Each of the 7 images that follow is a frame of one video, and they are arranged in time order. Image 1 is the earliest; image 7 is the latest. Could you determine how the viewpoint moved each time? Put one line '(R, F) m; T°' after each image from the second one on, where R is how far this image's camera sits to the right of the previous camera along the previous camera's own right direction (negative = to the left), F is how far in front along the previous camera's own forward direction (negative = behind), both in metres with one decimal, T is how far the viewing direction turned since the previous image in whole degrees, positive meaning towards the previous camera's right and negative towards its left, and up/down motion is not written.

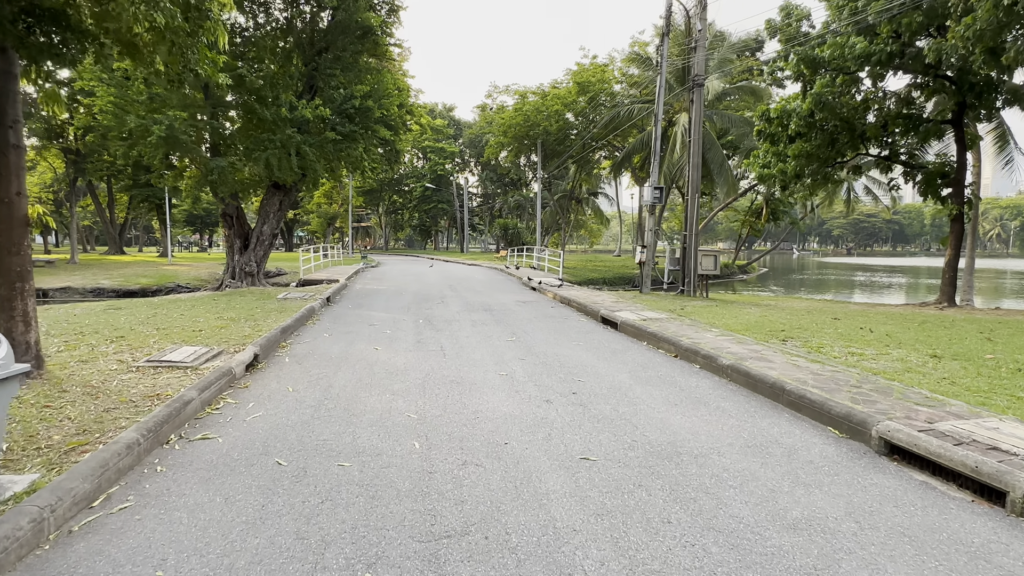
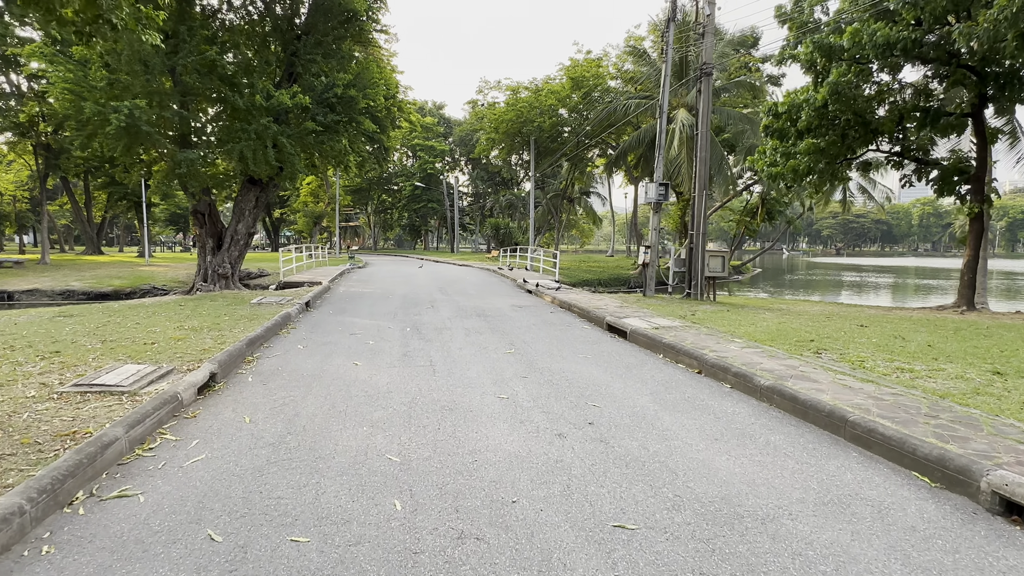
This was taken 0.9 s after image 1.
(-0.1, +1.0) m; +1°
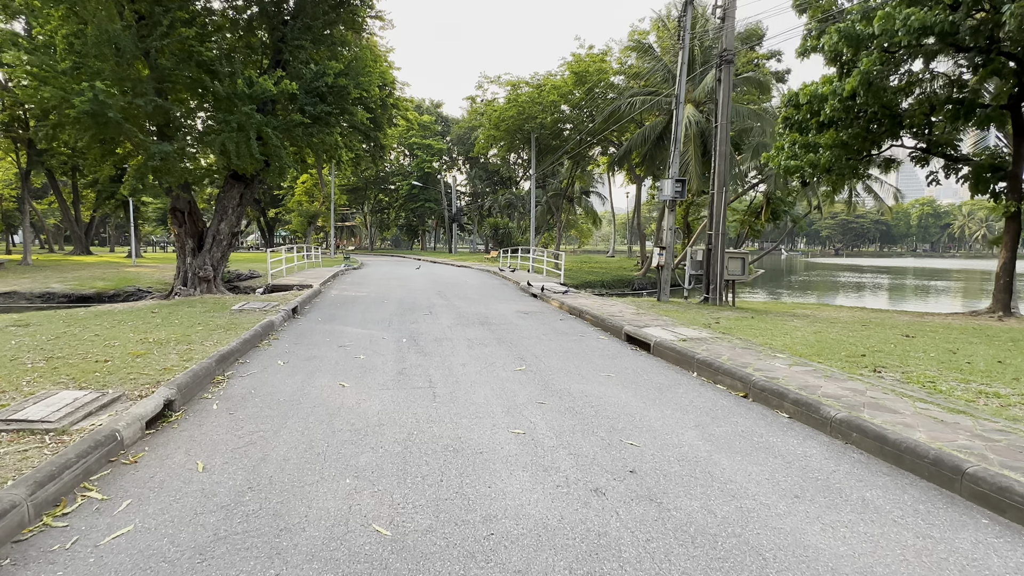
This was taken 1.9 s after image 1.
(-0.2, +0.9) m; 0°
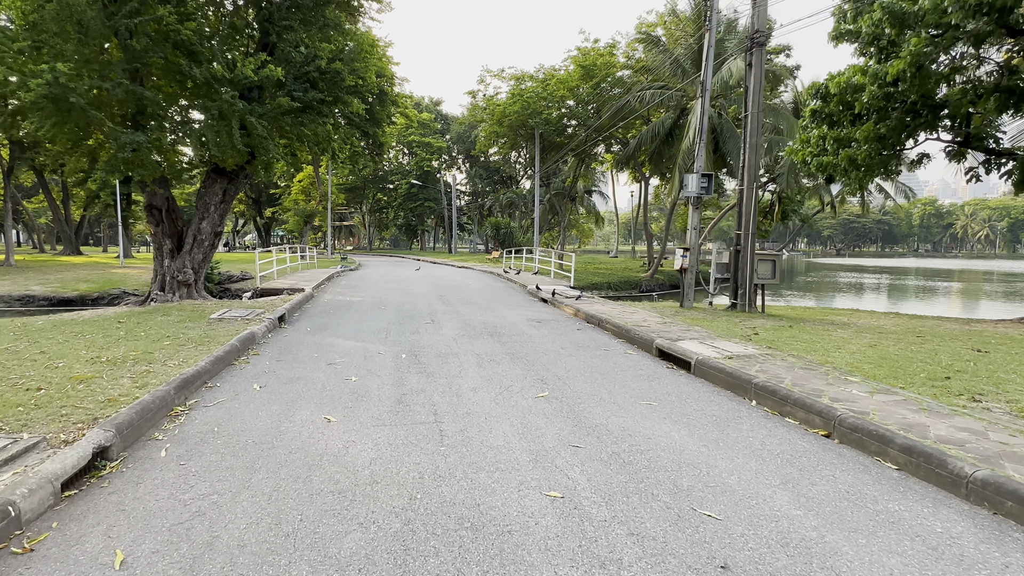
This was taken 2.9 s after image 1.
(-0.2, +1.1) m; 0°
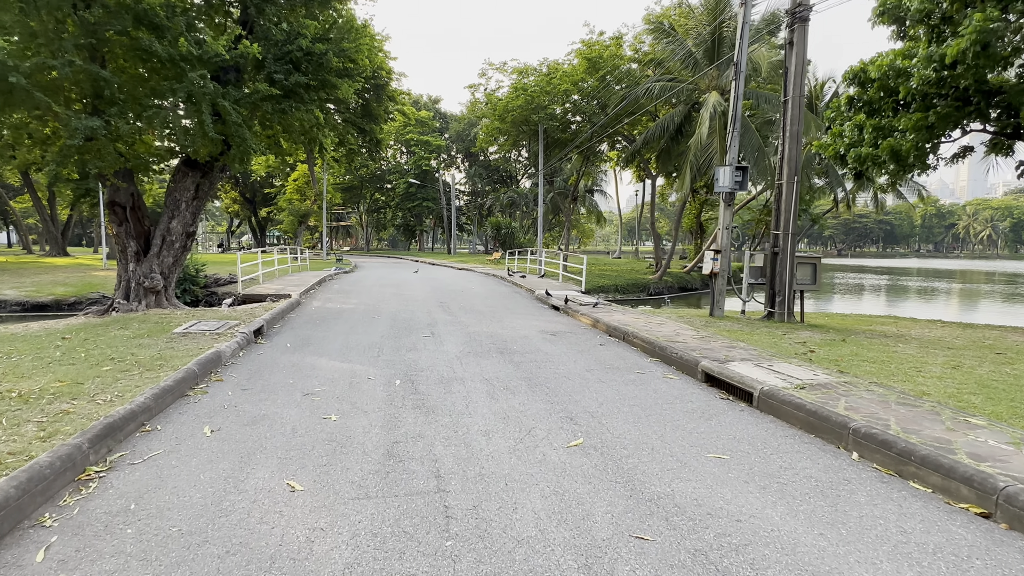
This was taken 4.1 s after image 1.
(-0.2, +1.2) m; 0°
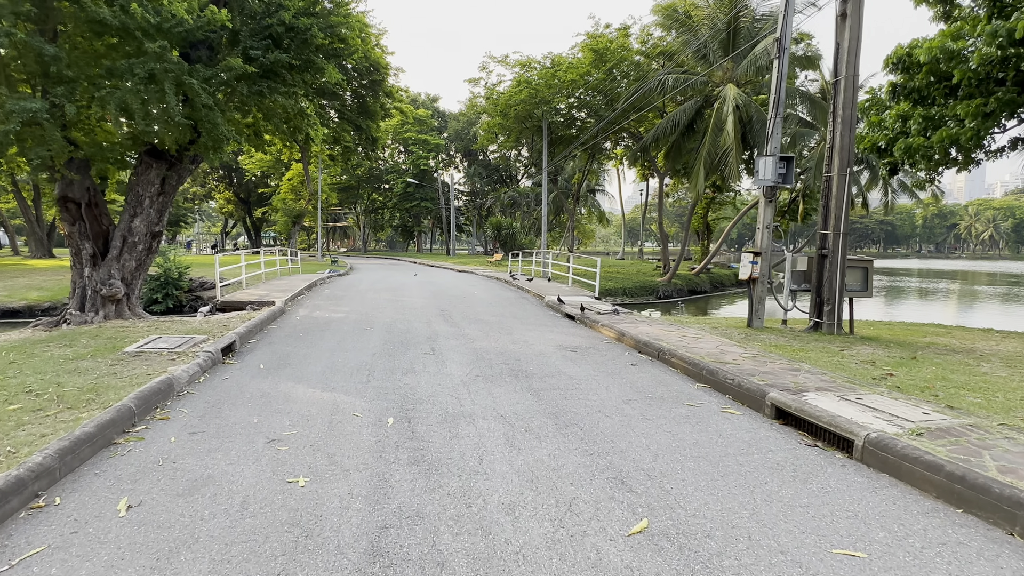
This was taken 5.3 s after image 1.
(-0.2, +1.2) m; 0°
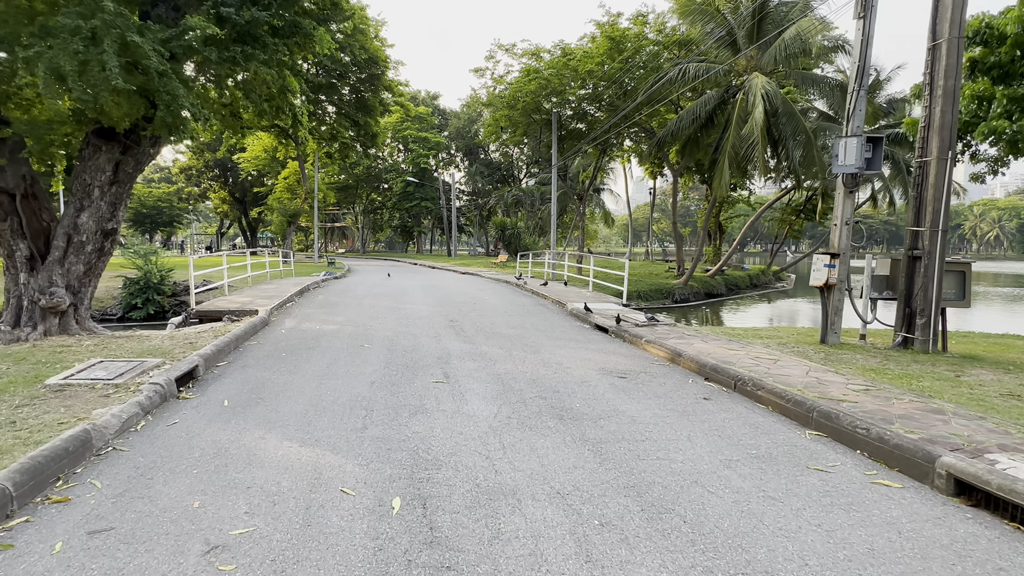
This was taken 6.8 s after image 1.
(-0.4, +1.5) m; 0°
